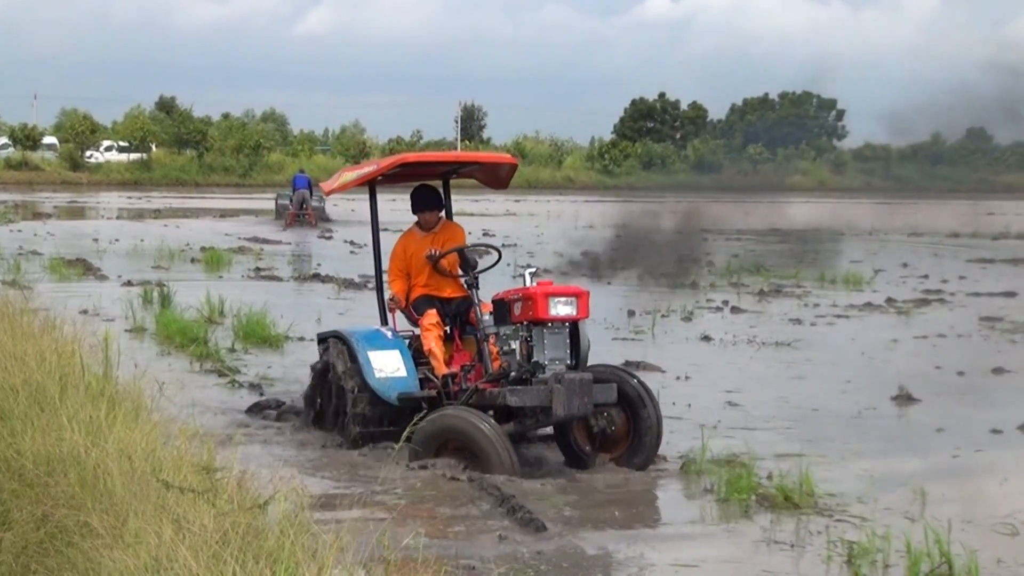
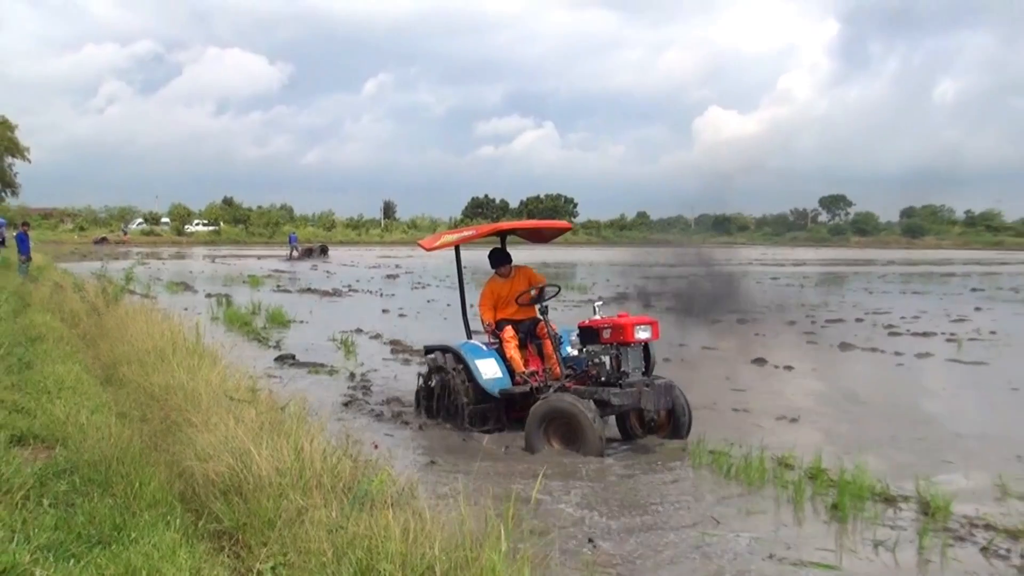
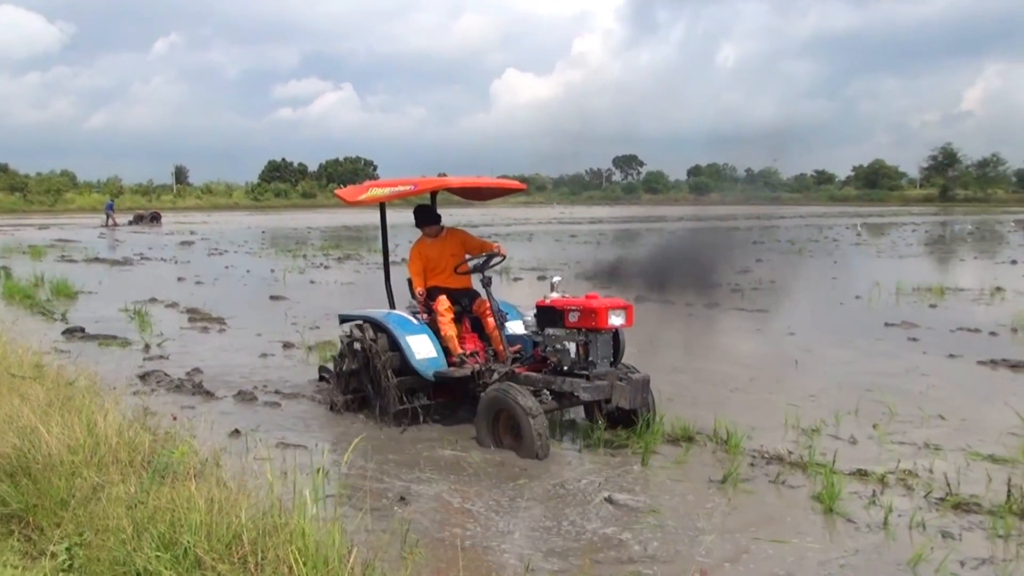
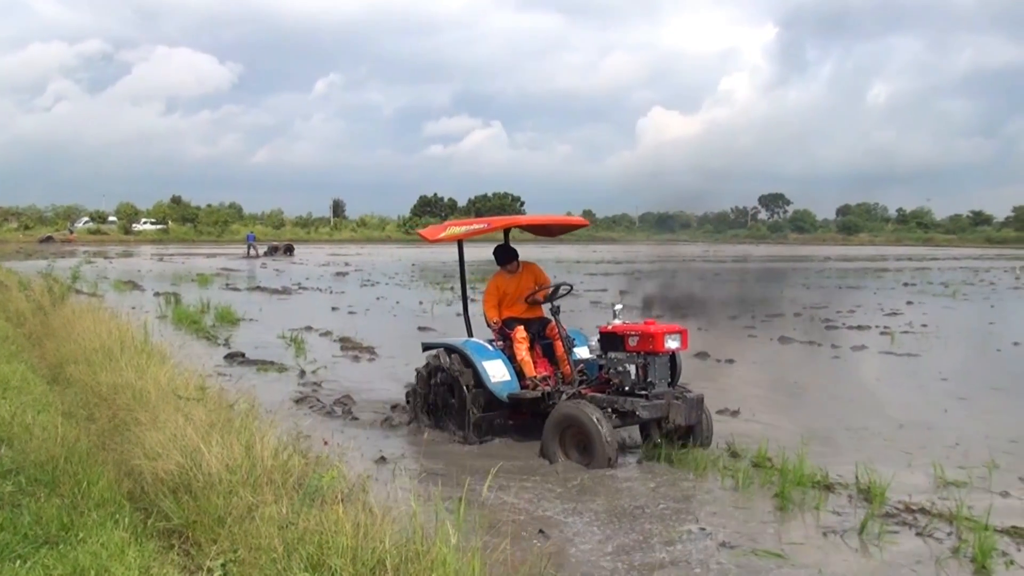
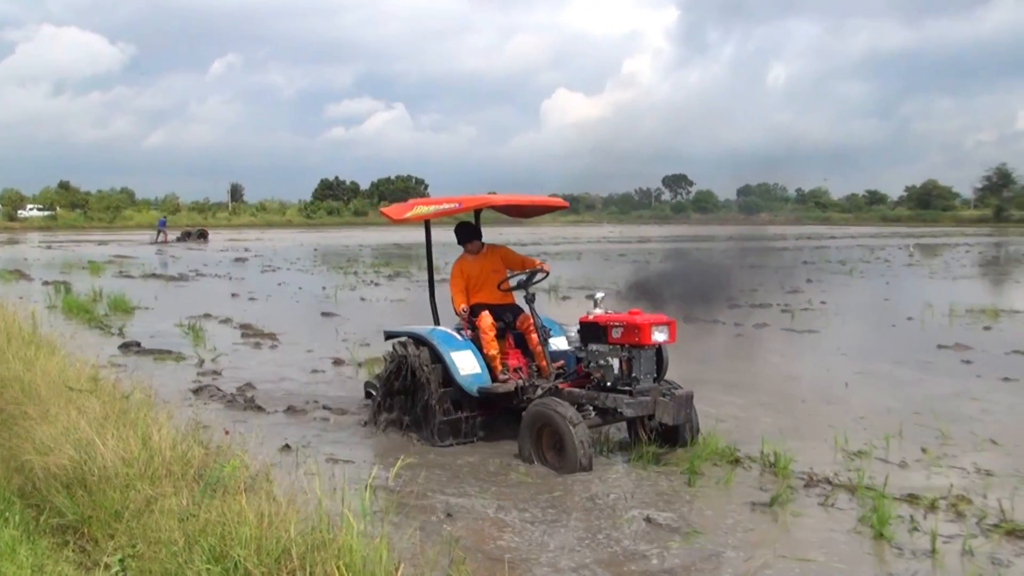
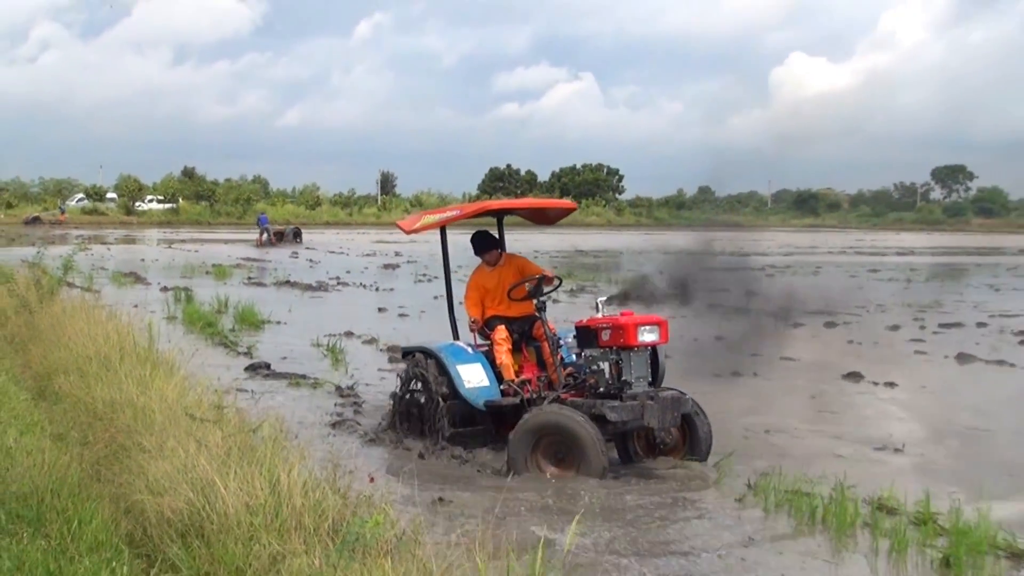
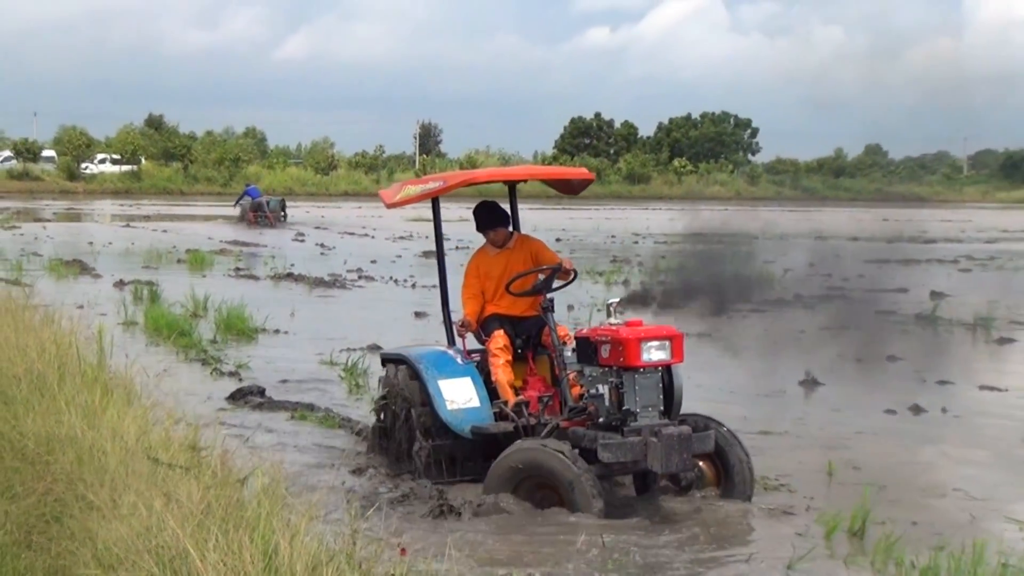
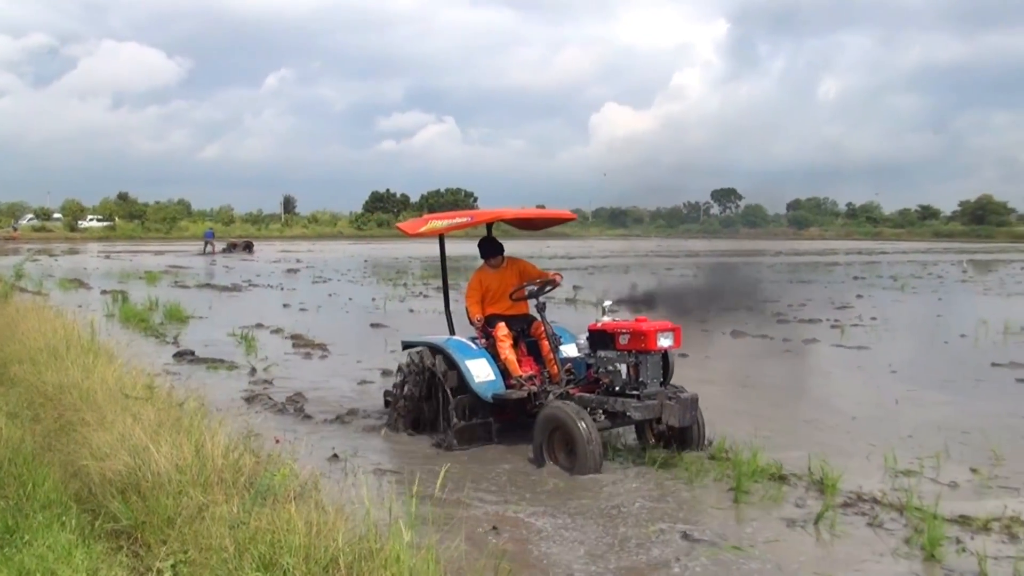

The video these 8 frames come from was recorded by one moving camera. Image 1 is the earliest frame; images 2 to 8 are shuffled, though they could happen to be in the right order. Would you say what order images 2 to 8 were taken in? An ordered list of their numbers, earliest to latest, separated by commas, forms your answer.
7, 6, 2, 4, 8, 5, 3
